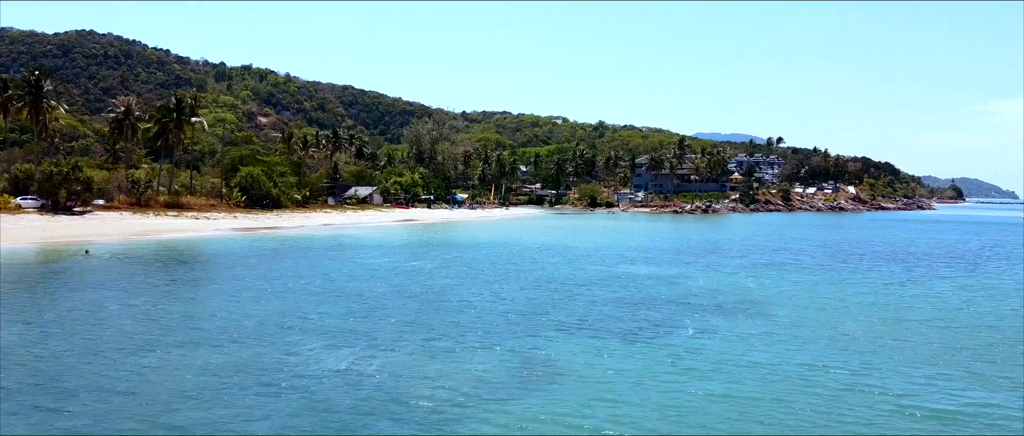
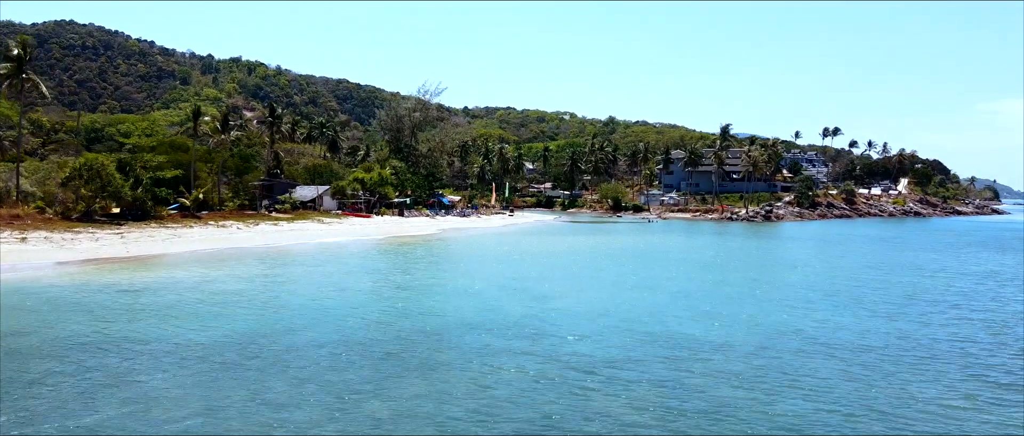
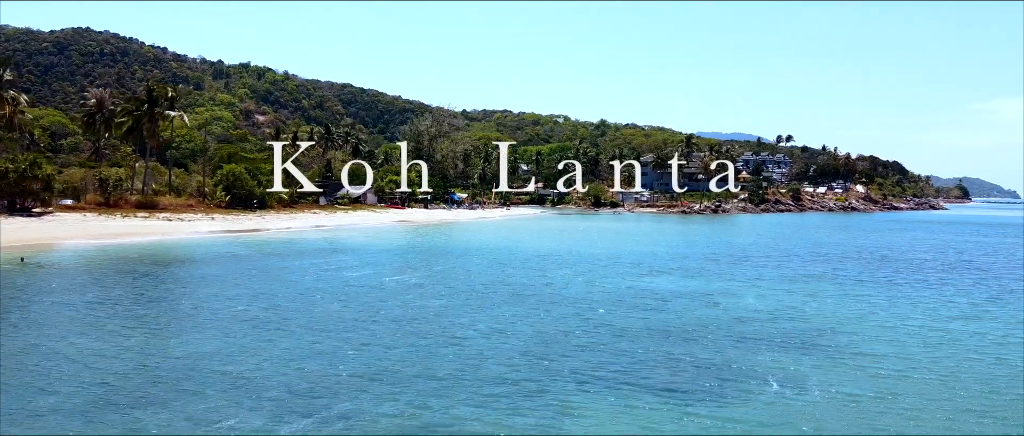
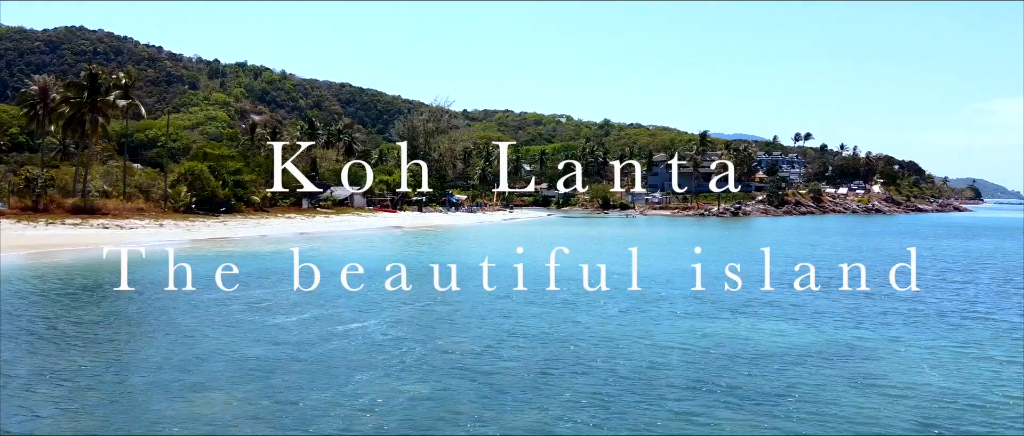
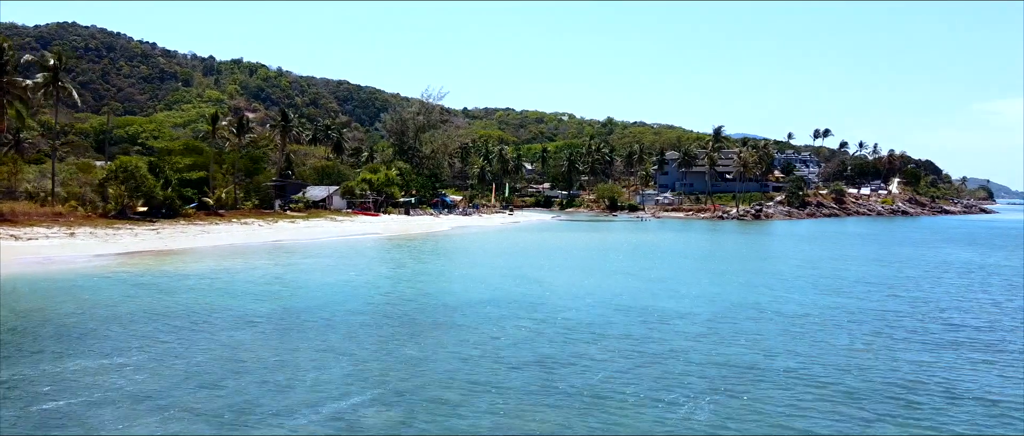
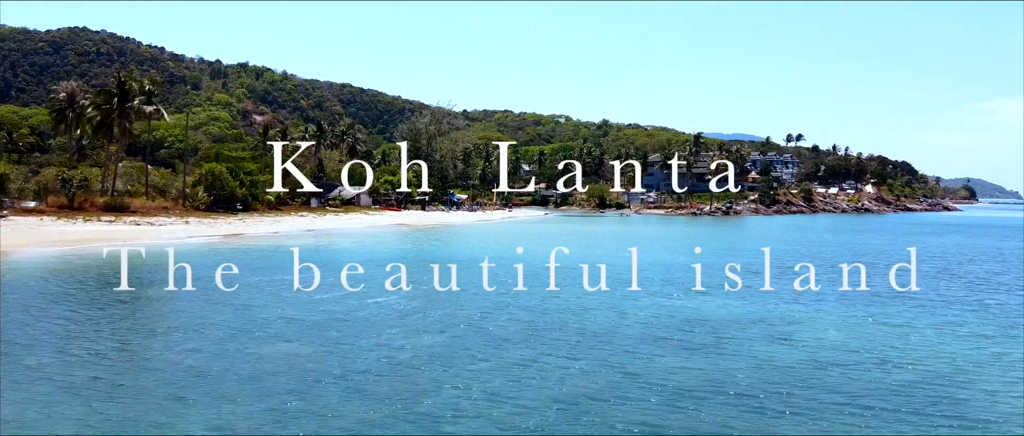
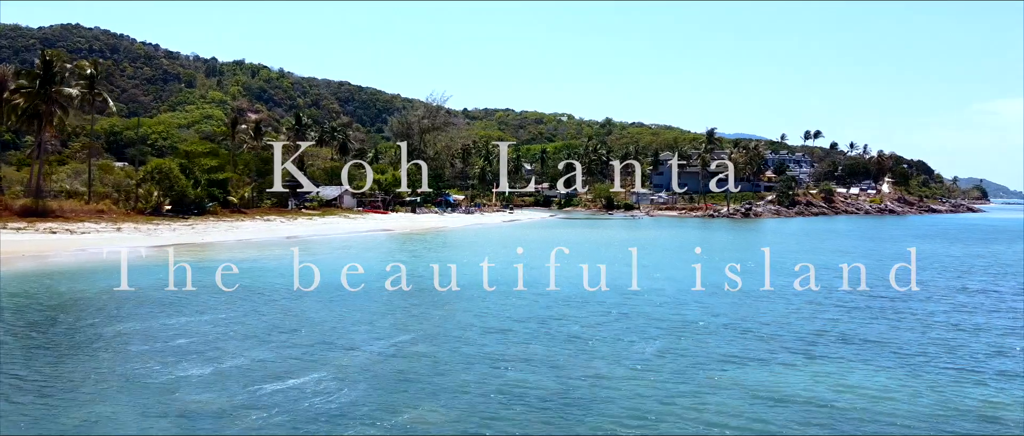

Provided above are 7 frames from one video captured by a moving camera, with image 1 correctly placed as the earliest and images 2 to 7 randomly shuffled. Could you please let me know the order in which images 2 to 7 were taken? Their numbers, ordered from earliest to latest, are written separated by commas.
3, 6, 4, 7, 5, 2
